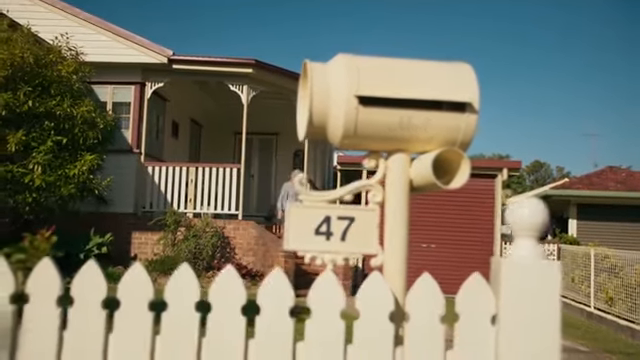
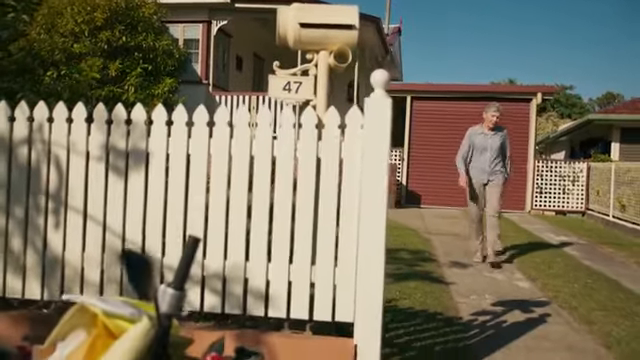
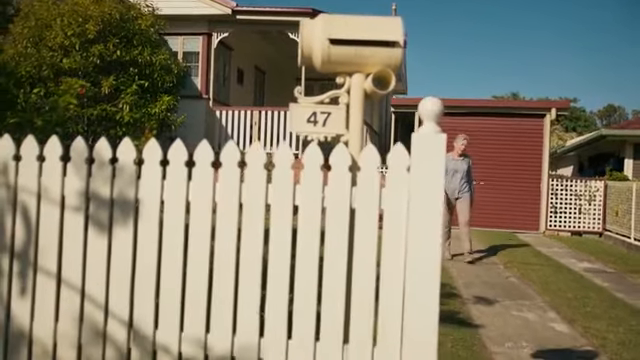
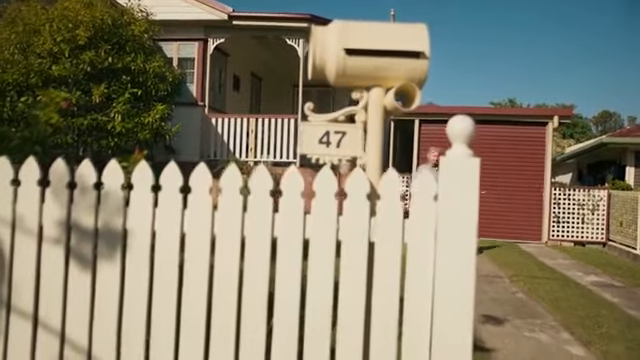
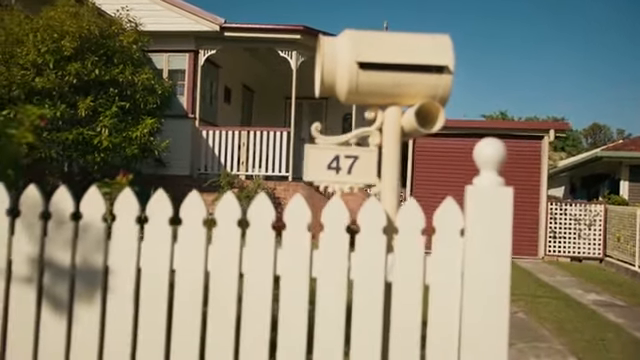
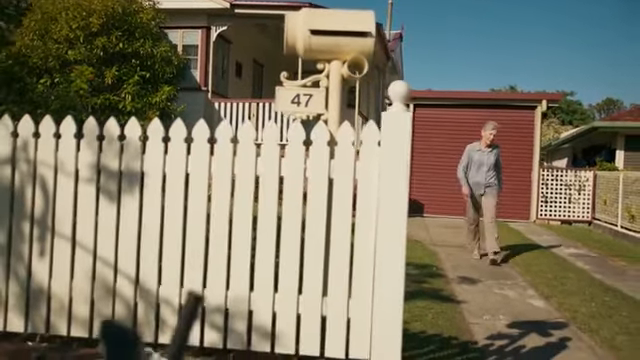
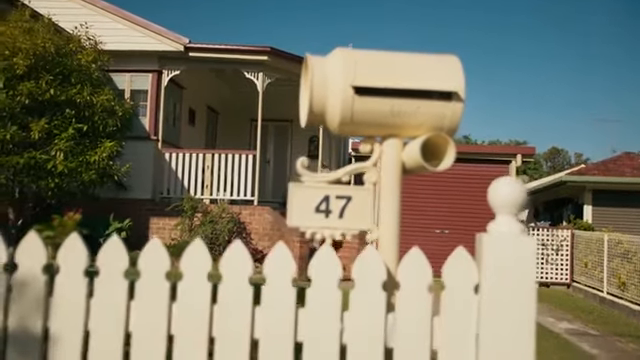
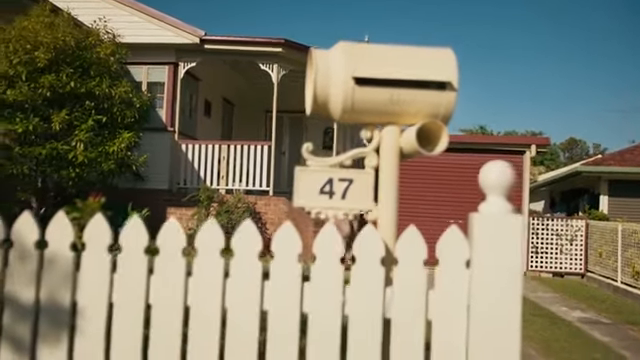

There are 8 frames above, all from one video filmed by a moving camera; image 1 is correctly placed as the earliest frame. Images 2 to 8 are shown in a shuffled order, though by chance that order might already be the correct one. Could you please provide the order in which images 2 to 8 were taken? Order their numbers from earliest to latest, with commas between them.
7, 8, 5, 4, 3, 6, 2
